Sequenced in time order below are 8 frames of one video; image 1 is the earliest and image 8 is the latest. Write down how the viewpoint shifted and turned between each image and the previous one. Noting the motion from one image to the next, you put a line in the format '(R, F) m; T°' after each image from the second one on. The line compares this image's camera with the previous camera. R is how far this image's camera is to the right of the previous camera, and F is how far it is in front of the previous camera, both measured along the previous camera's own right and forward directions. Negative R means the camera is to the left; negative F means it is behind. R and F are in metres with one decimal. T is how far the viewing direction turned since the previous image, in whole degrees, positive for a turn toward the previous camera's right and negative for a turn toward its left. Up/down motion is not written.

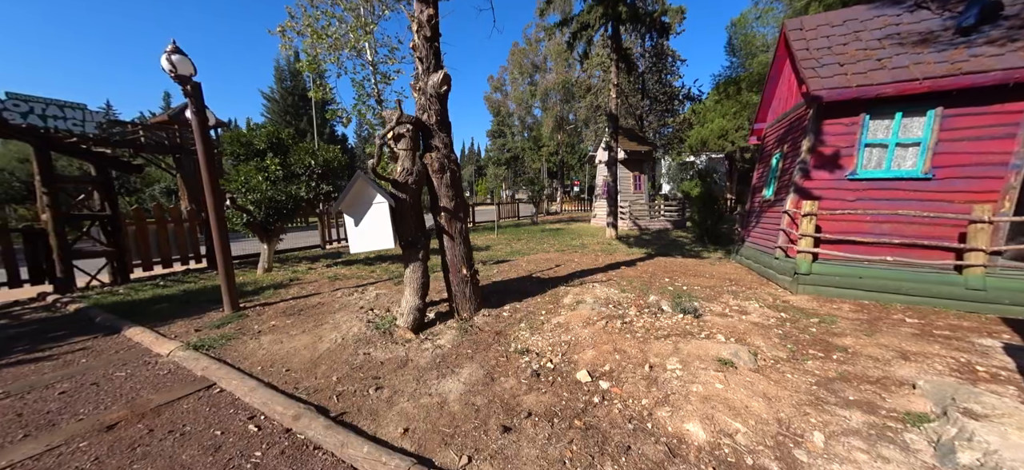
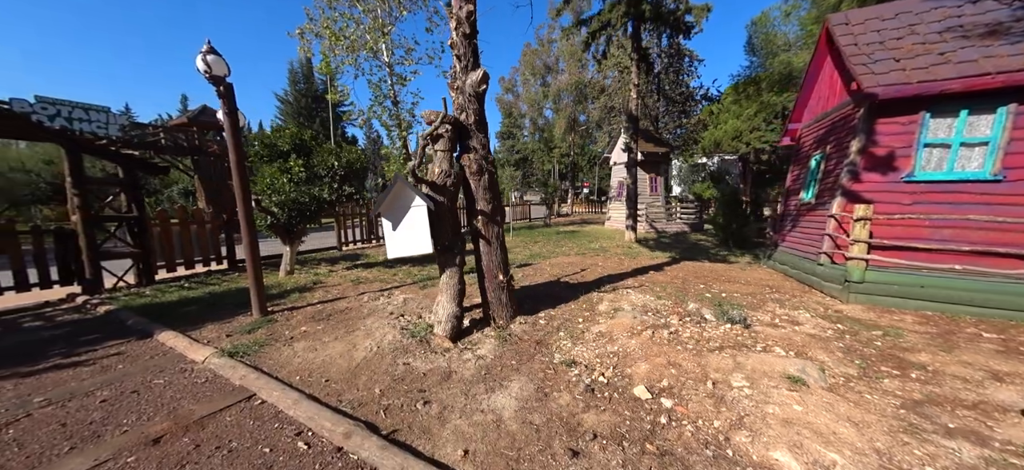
(-0.4, +0.2) m; -1°
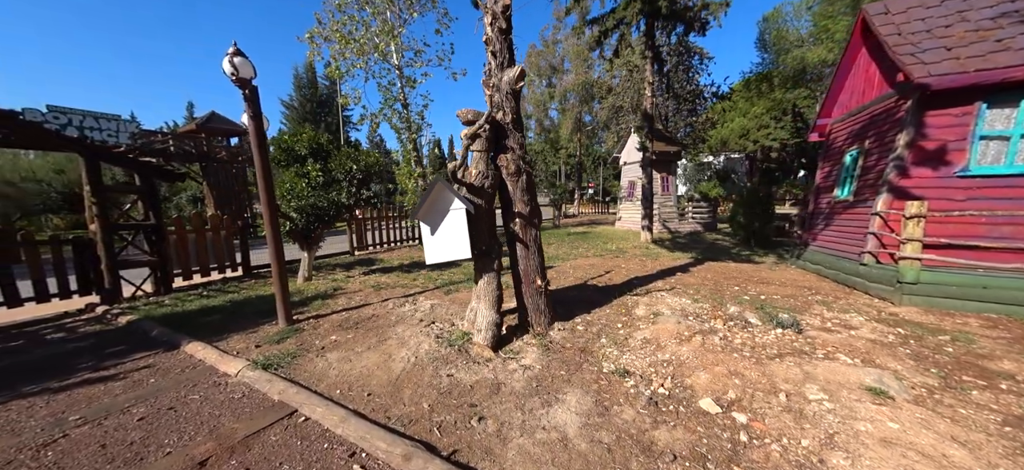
(-0.4, +0.2) m; 0°
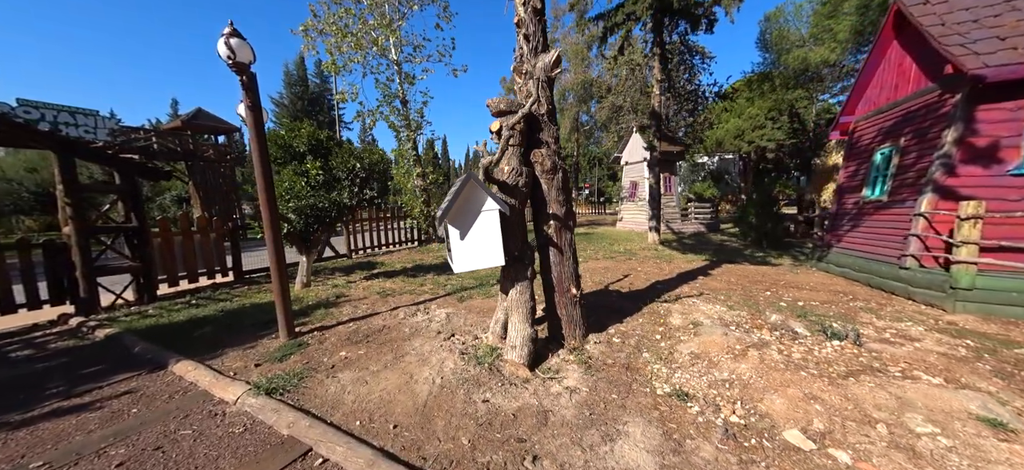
(-0.4, +0.4) m; +1°
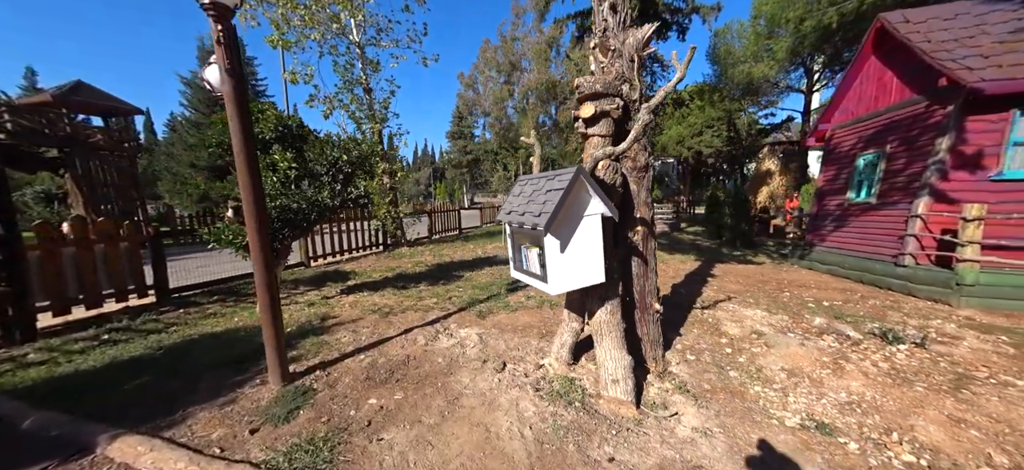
(-1.2, +0.8) m; +10°
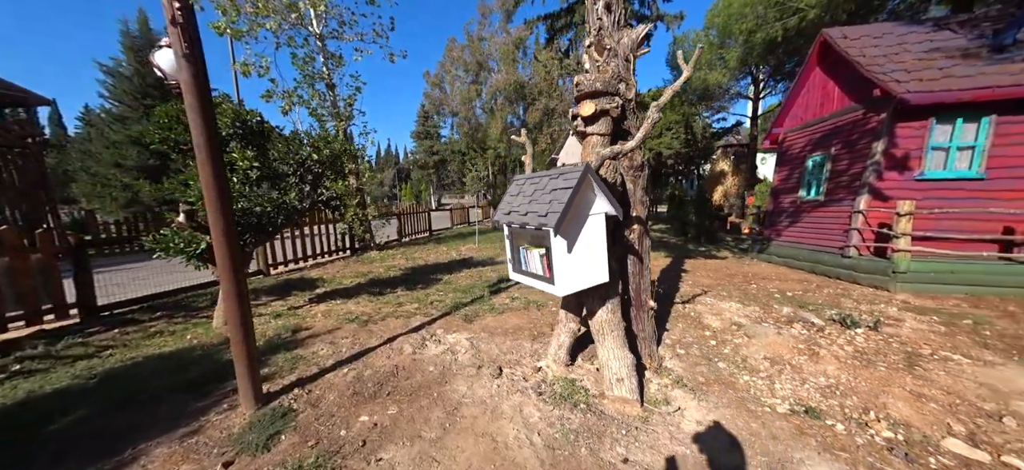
(-0.3, +0.1) m; +6°
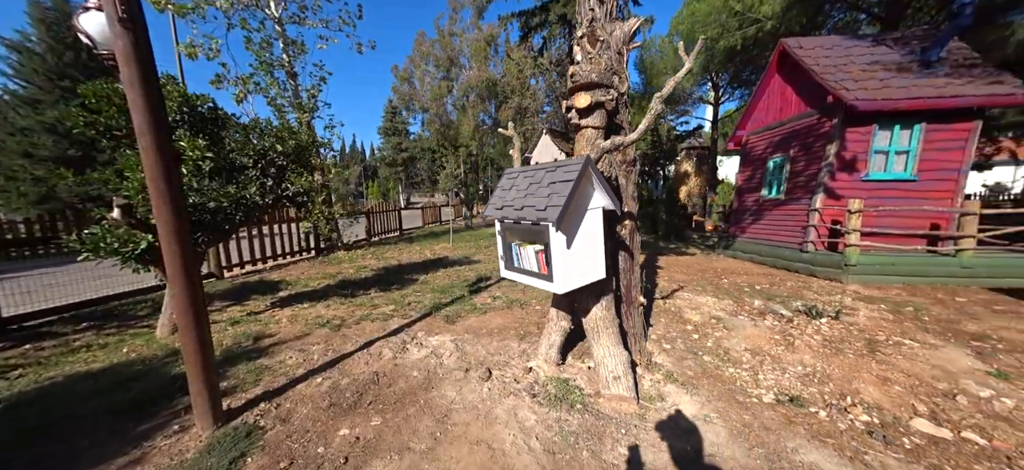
(-0.2, +0.1) m; +5°
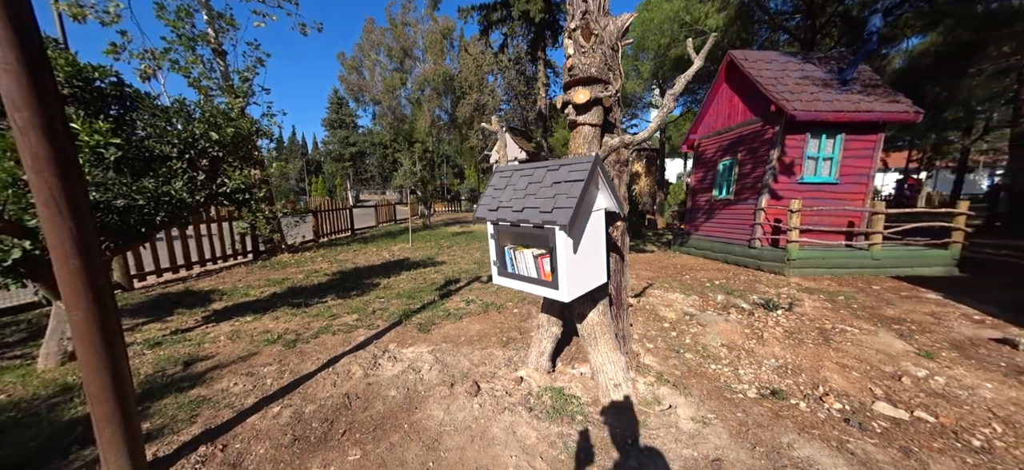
(-0.3, +0.2) m; +8°
